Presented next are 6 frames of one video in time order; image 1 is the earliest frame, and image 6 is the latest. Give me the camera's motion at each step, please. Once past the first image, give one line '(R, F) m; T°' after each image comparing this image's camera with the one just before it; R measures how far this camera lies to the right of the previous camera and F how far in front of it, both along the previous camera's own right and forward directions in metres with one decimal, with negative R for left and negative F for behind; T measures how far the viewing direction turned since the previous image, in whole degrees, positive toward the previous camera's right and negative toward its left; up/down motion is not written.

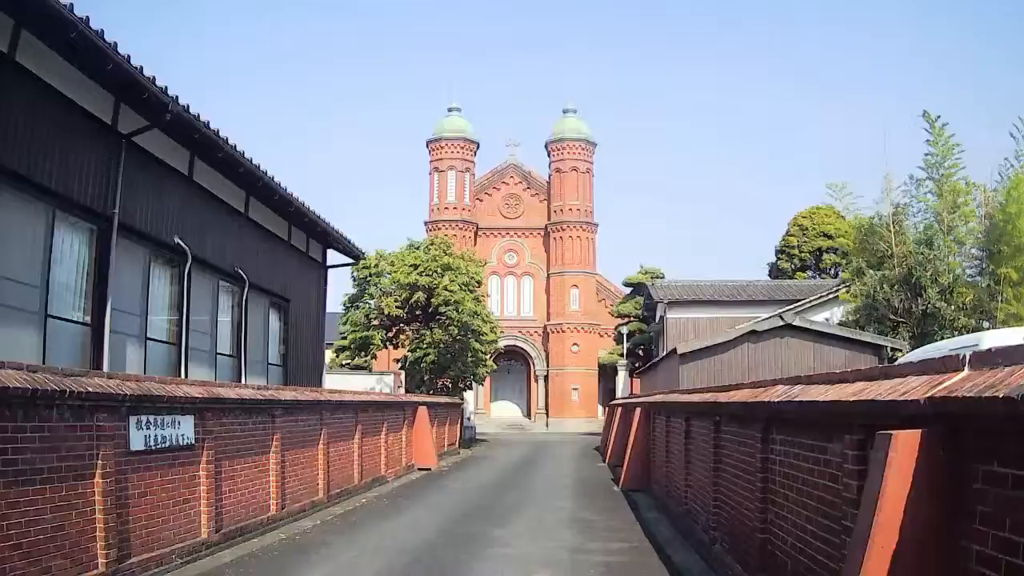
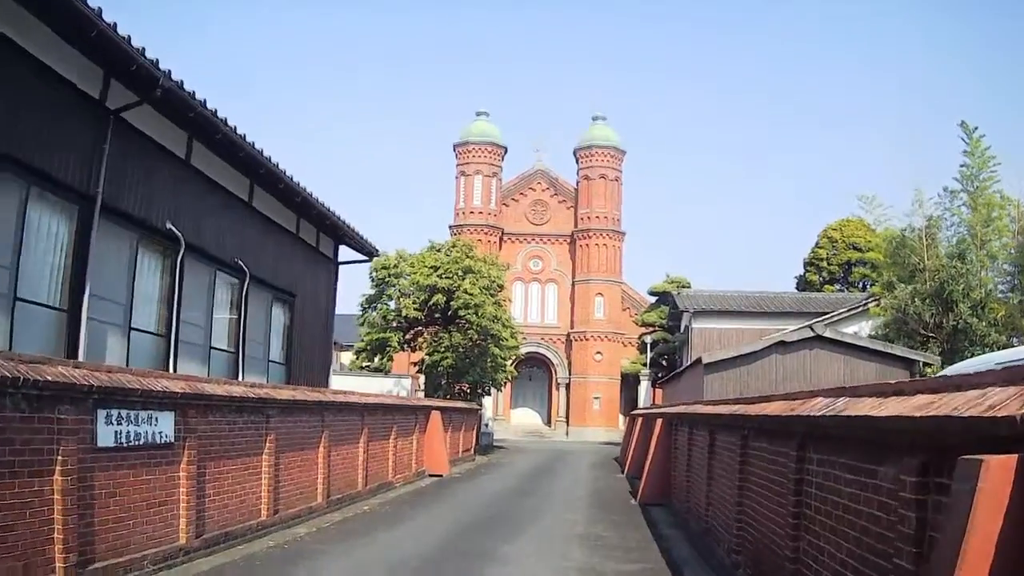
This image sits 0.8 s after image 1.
(+0.2, +0.9) m; -2°
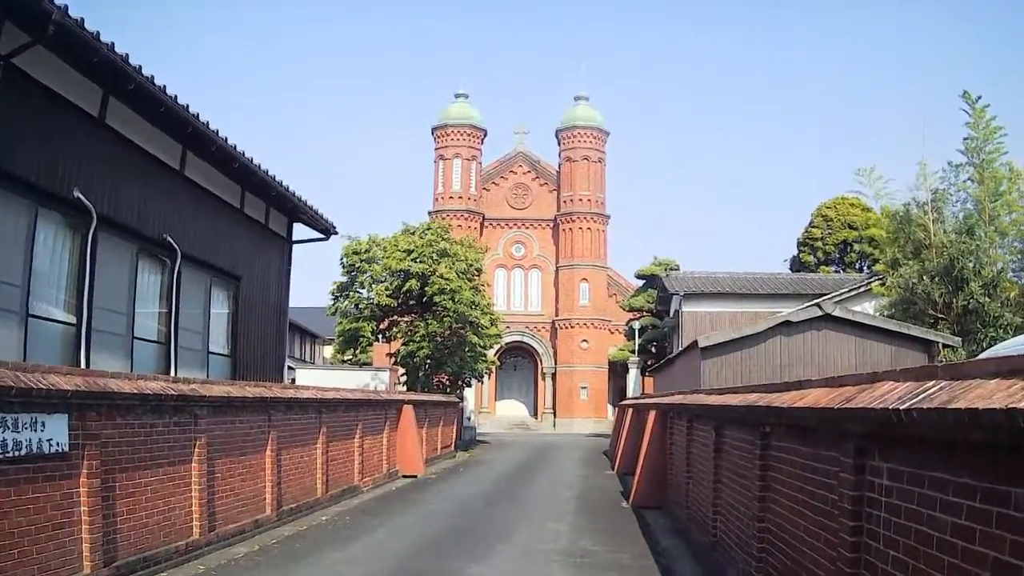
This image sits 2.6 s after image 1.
(+0.2, +1.8) m; +1°
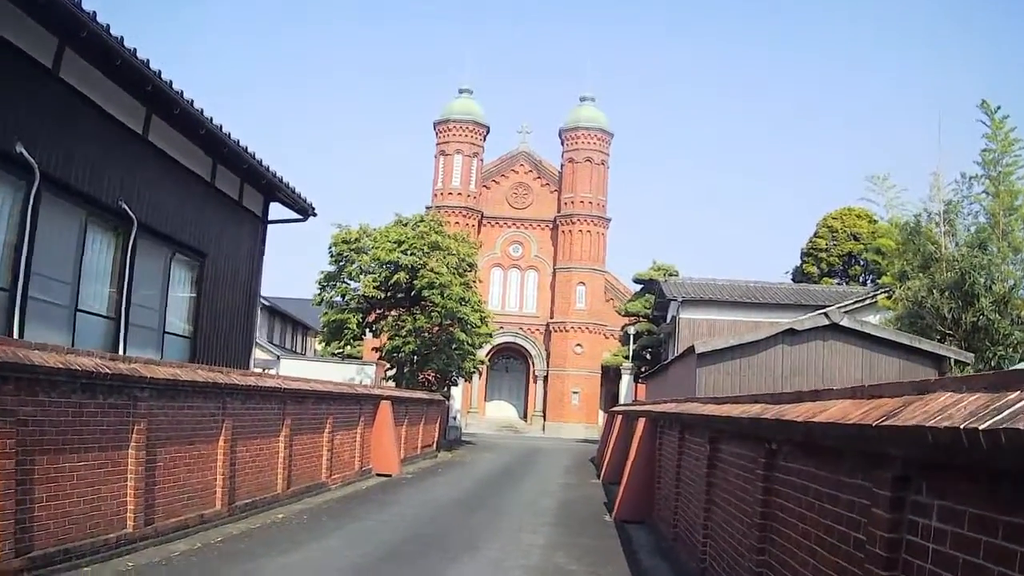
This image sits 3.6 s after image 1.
(+0.2, +1.1) m; 0°
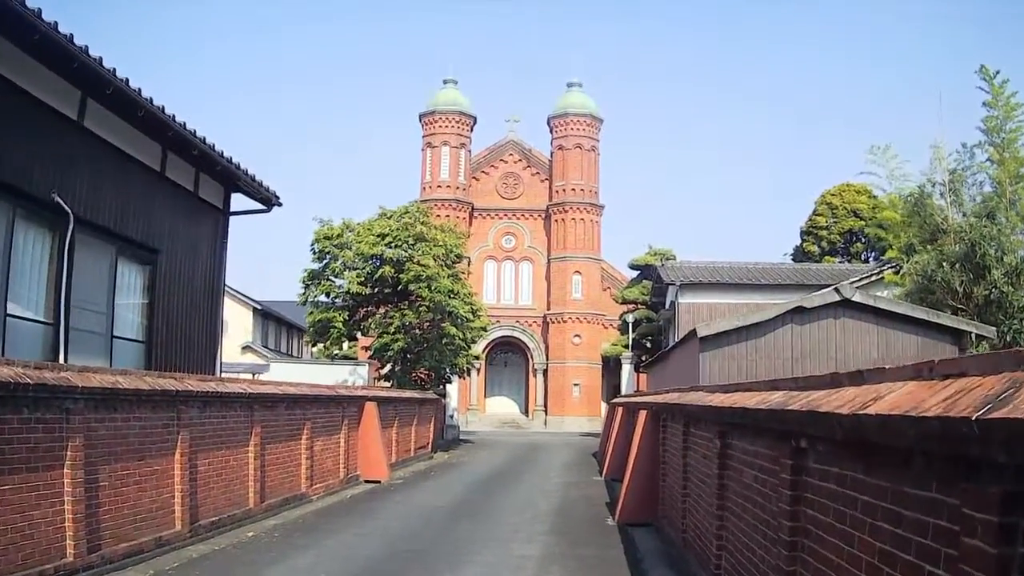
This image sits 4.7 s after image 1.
(+0.2, +1.2) m; 0°
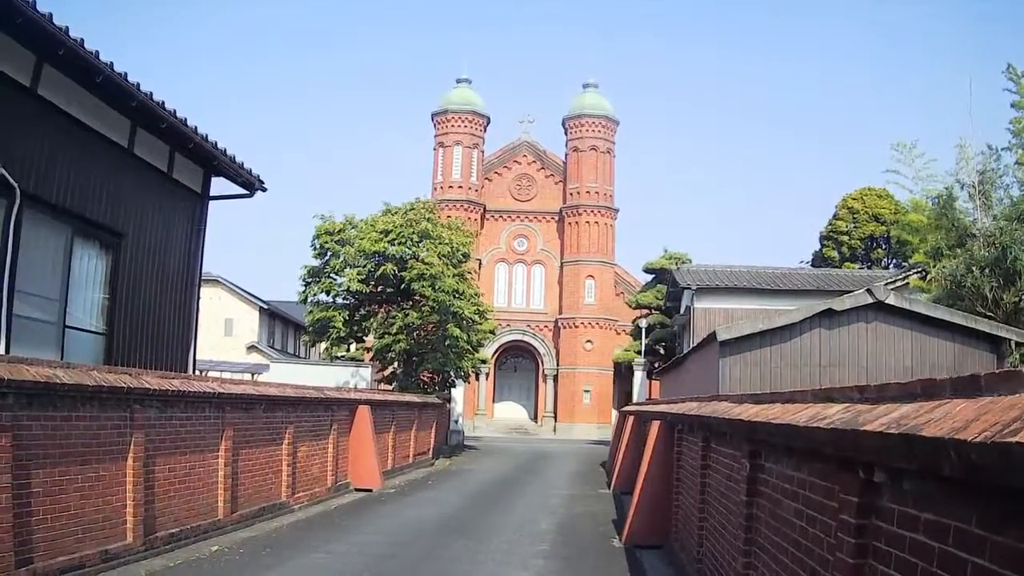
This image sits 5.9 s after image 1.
(+0.2, +1.2) m; -1°
